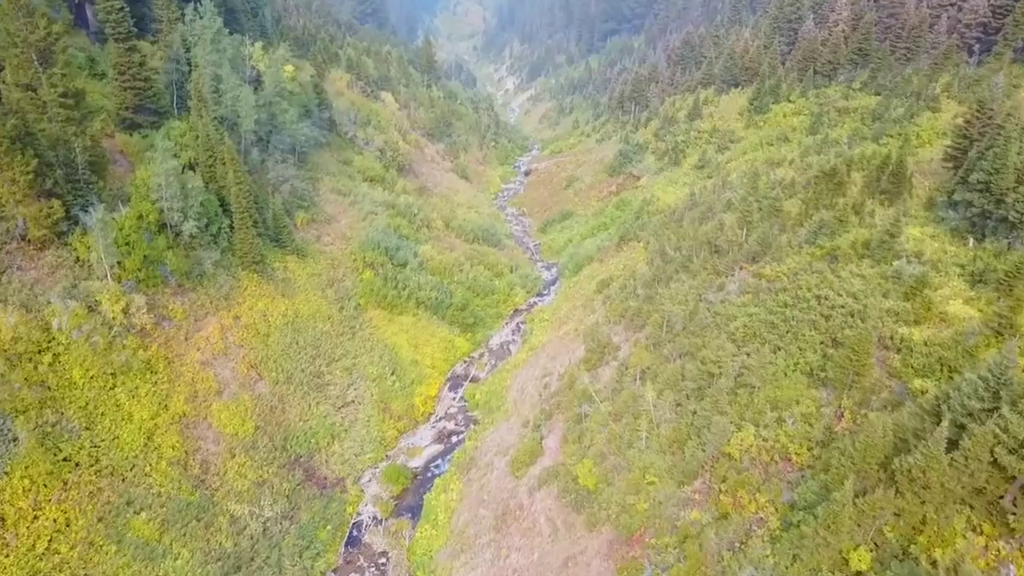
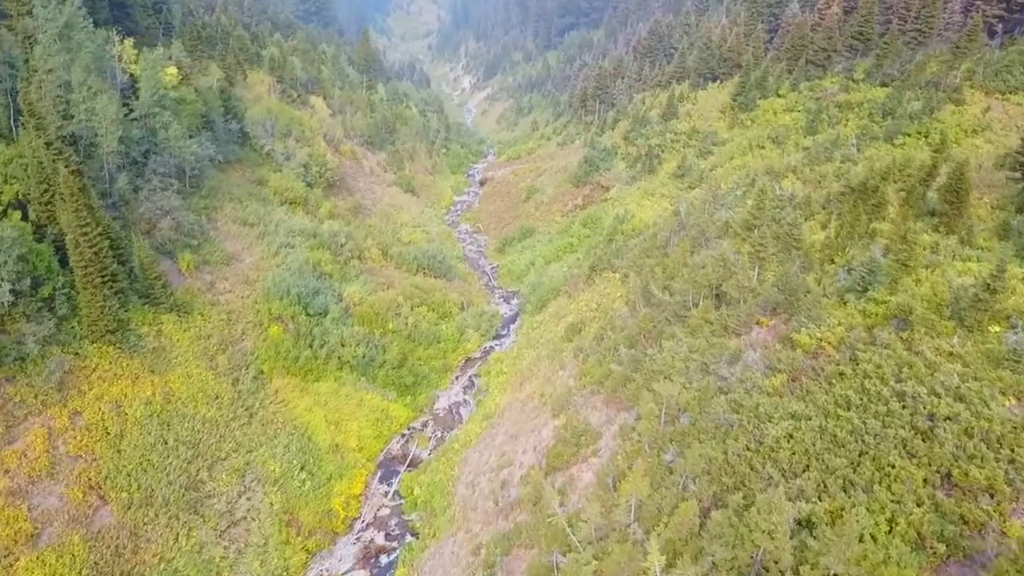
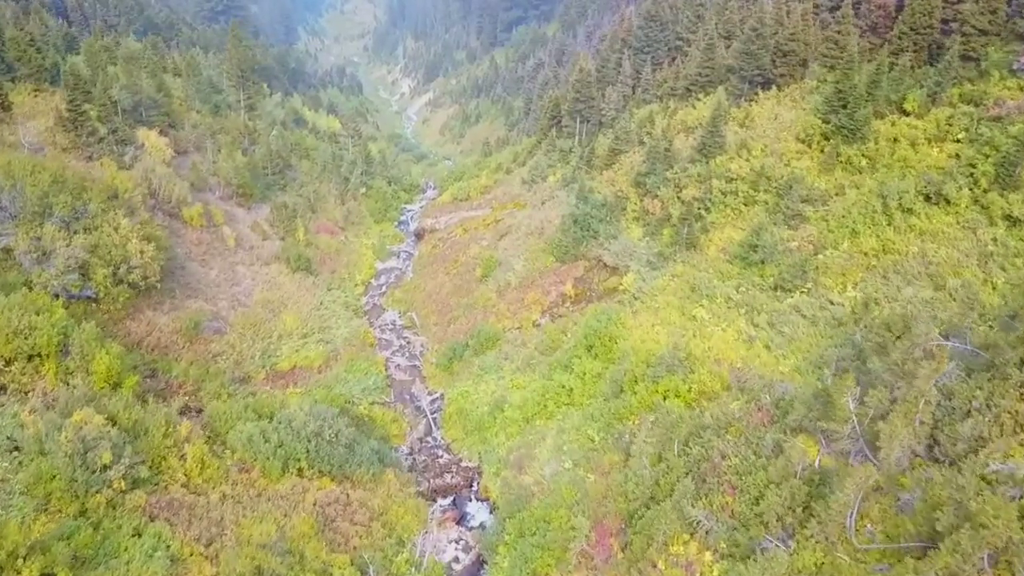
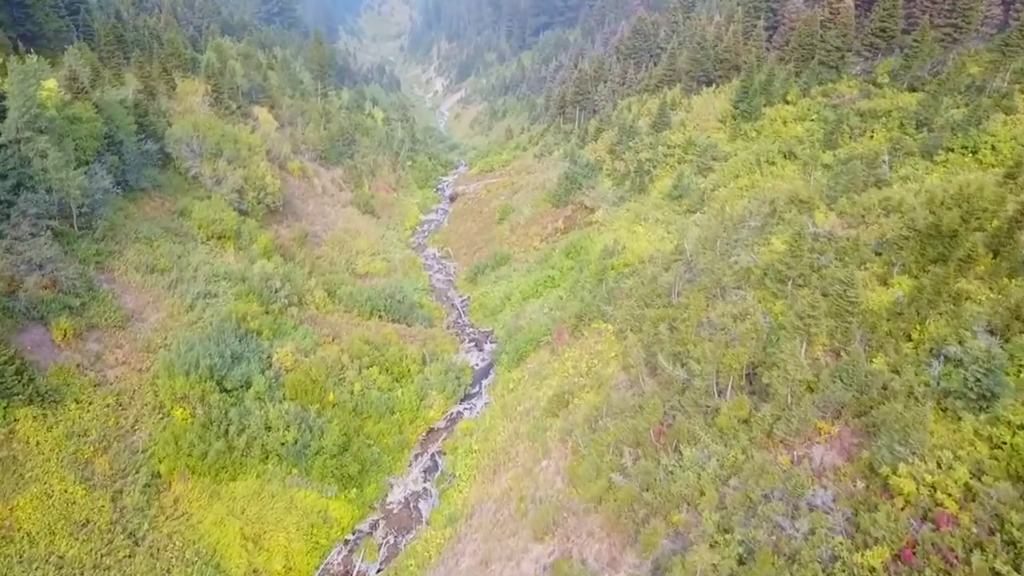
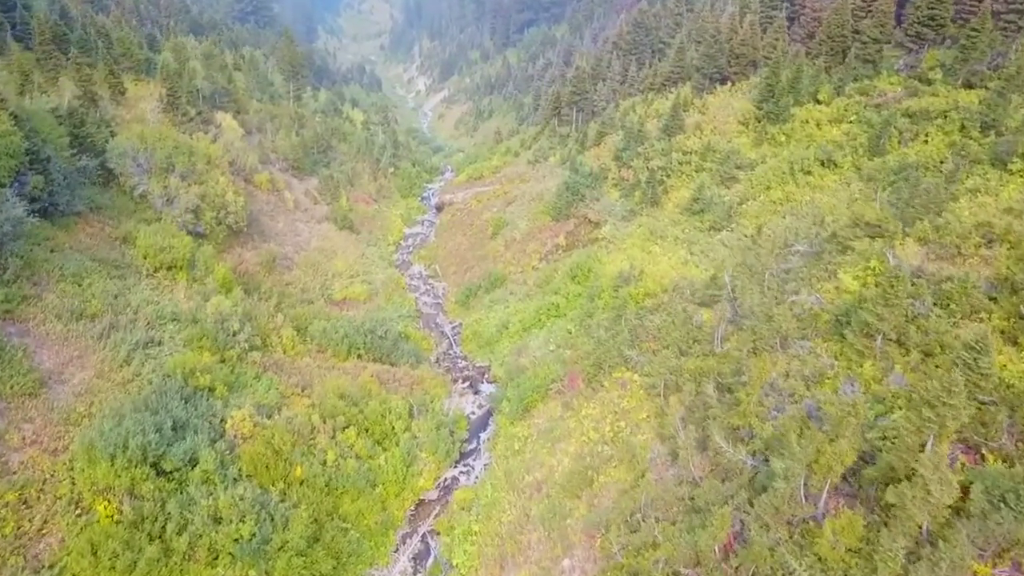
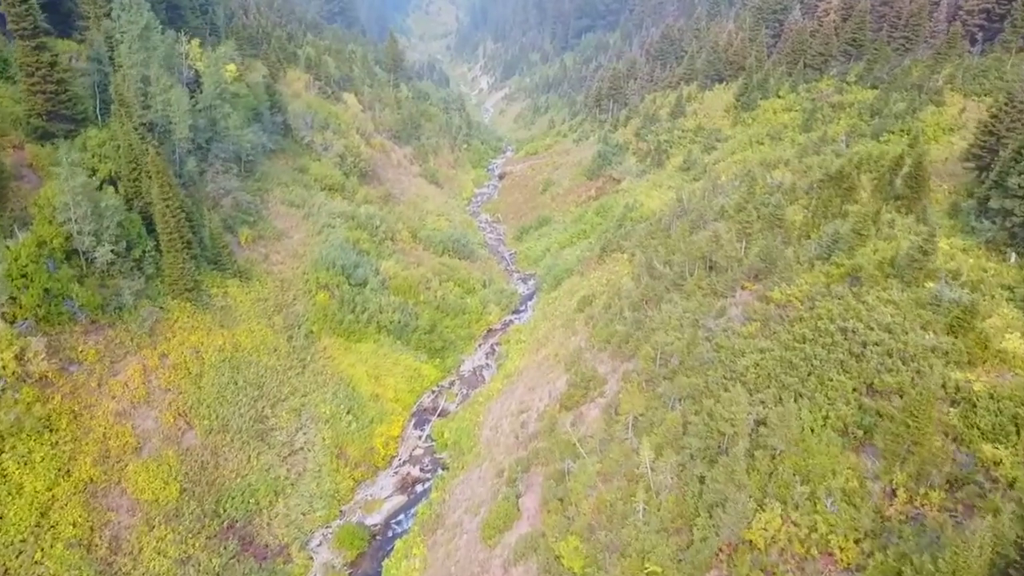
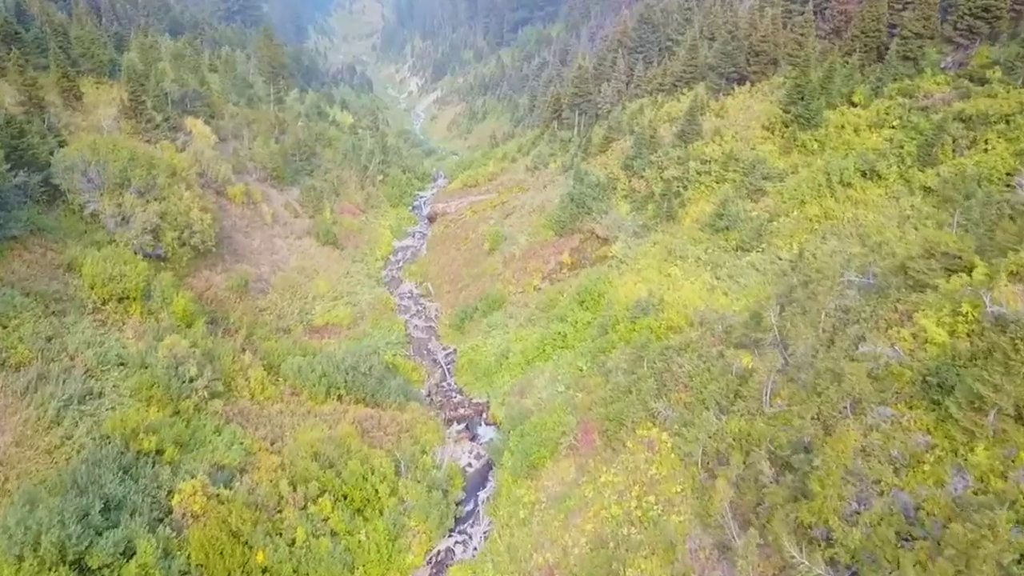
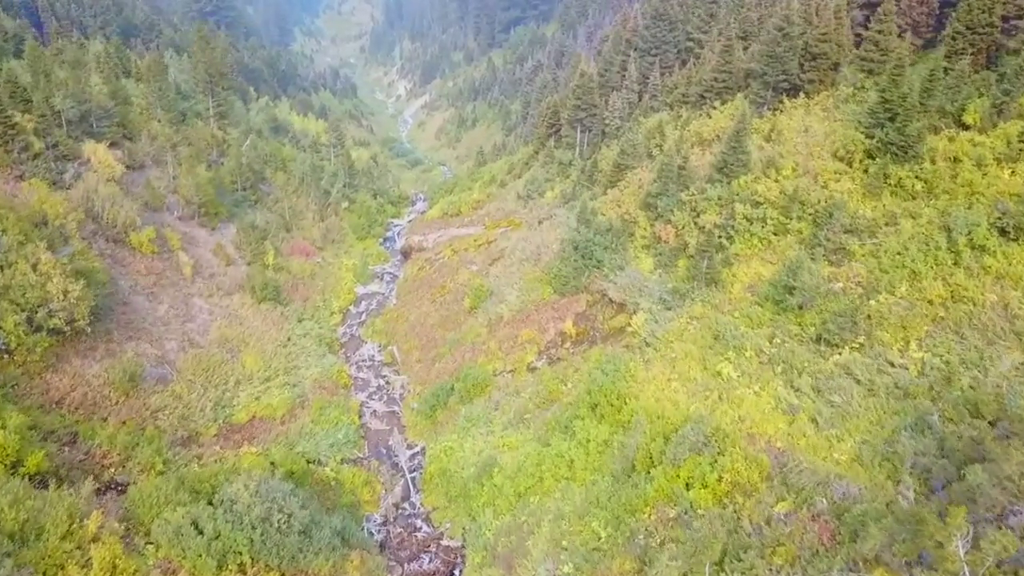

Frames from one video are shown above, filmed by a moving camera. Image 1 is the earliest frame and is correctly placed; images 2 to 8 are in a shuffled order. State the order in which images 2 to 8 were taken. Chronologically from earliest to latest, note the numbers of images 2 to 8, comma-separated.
6, 2, 4, 5, 7, 3, 8
